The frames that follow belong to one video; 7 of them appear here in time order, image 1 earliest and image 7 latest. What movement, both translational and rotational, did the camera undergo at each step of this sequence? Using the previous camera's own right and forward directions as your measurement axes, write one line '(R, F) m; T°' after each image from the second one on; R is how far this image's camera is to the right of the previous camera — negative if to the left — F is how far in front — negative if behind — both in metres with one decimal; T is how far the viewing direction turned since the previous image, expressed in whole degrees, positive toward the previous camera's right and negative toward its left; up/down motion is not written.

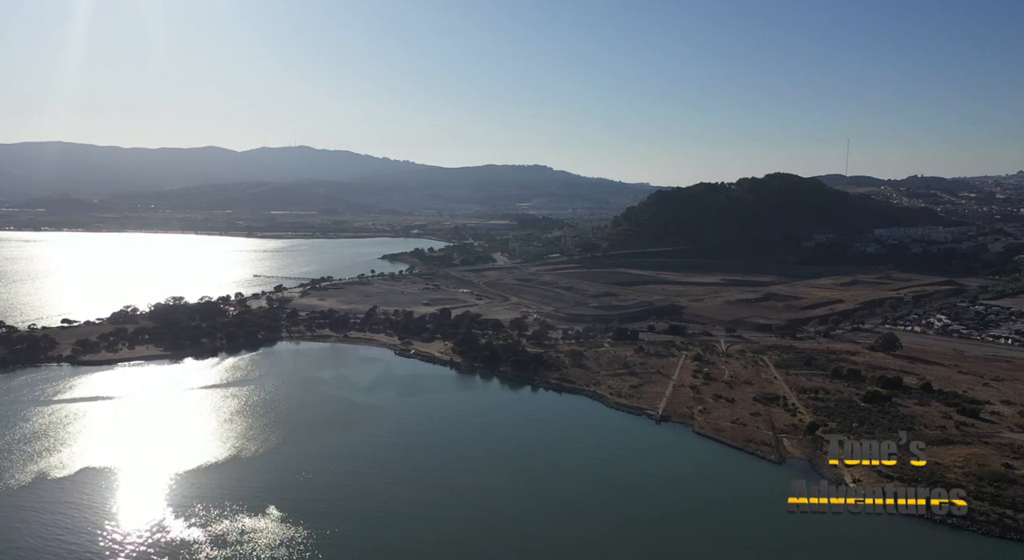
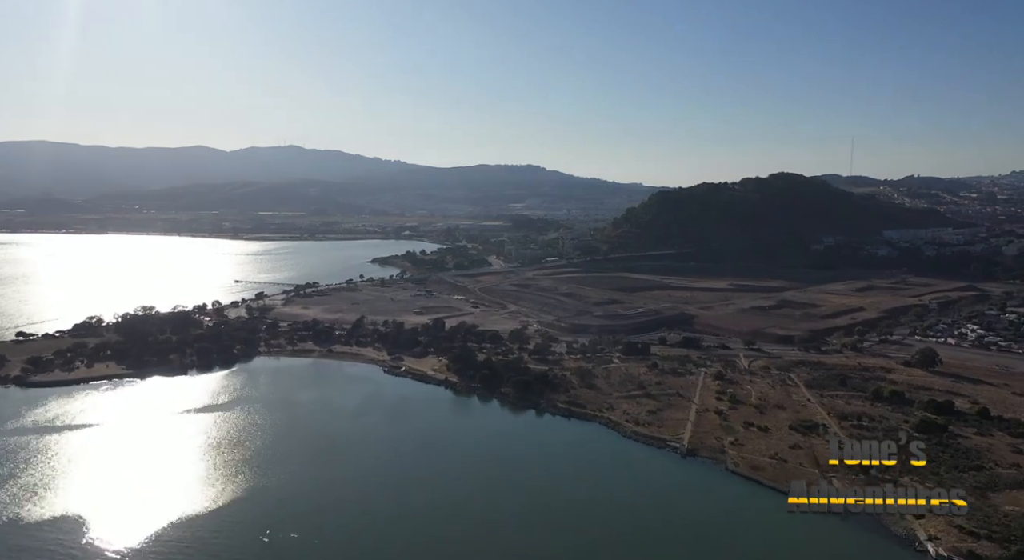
(-0.3, +2.4) m; +1°
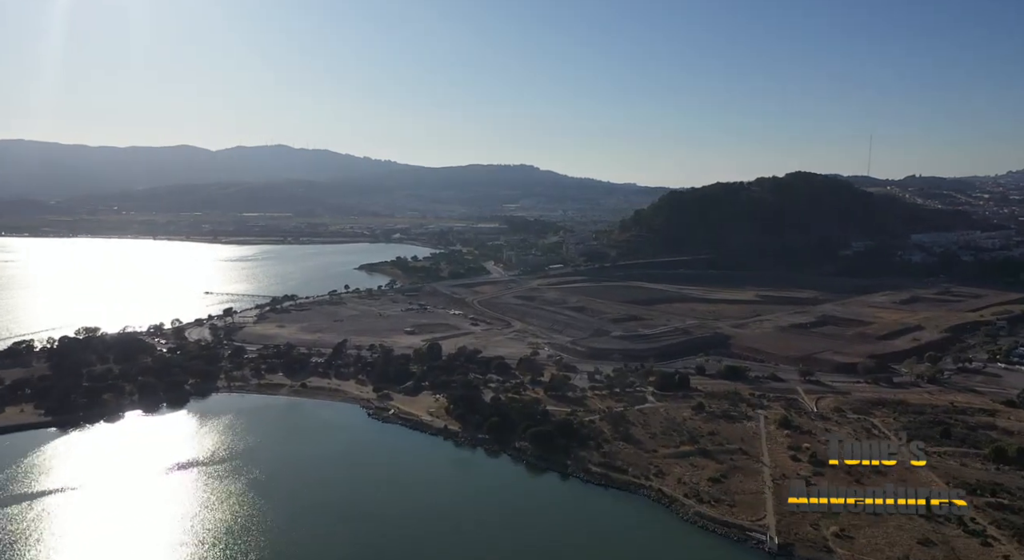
(-0.6, +4.4) m; +1°
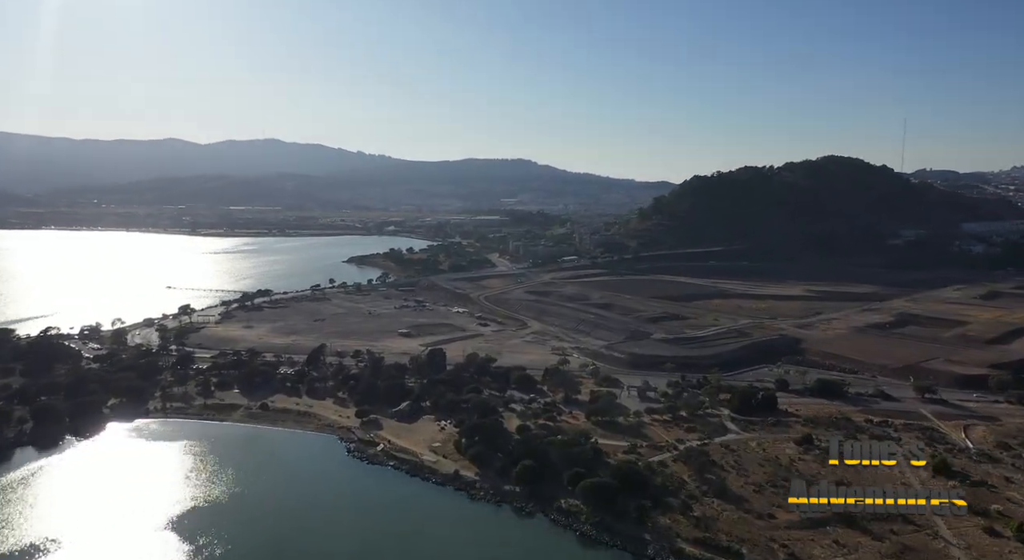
(-0.8, +5.4) m; 0°
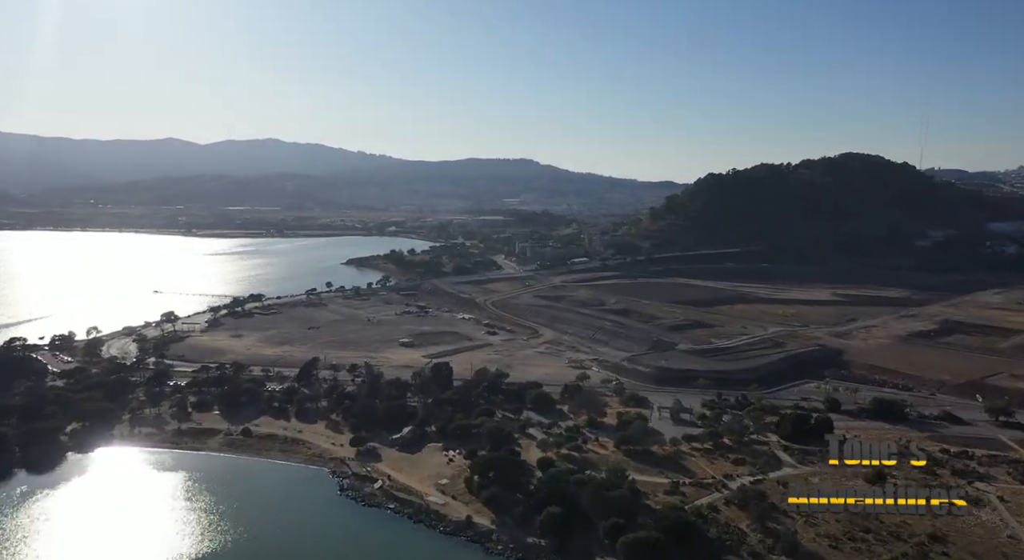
(-0.3, +2.0) m; 0°
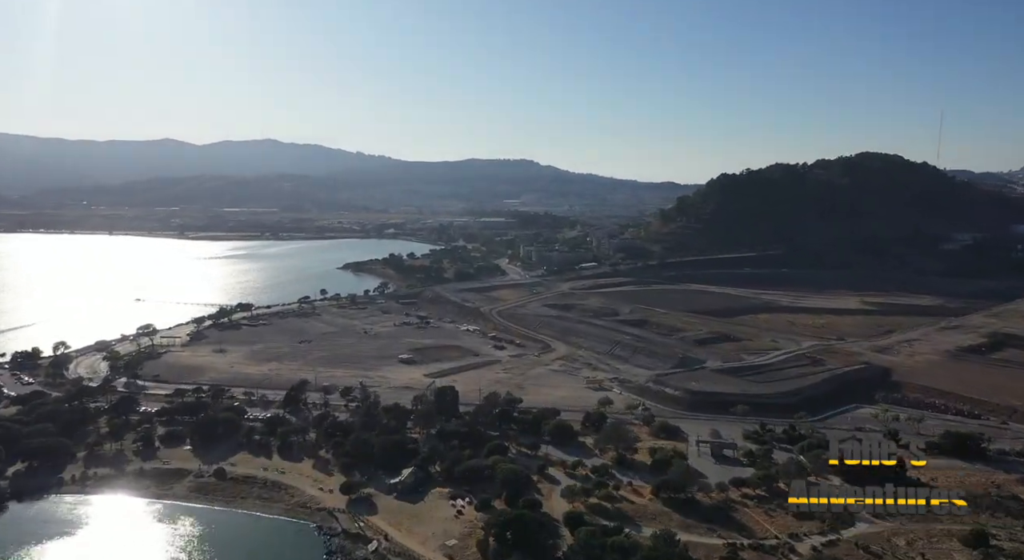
(-0.3, +2.0) m; 0°
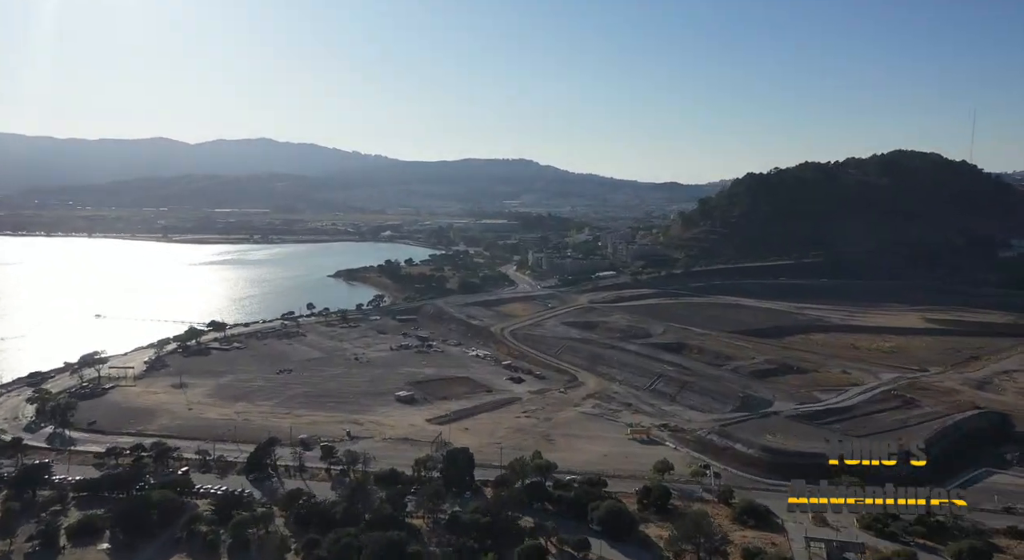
(-0.6, +3.7) m; 0°
